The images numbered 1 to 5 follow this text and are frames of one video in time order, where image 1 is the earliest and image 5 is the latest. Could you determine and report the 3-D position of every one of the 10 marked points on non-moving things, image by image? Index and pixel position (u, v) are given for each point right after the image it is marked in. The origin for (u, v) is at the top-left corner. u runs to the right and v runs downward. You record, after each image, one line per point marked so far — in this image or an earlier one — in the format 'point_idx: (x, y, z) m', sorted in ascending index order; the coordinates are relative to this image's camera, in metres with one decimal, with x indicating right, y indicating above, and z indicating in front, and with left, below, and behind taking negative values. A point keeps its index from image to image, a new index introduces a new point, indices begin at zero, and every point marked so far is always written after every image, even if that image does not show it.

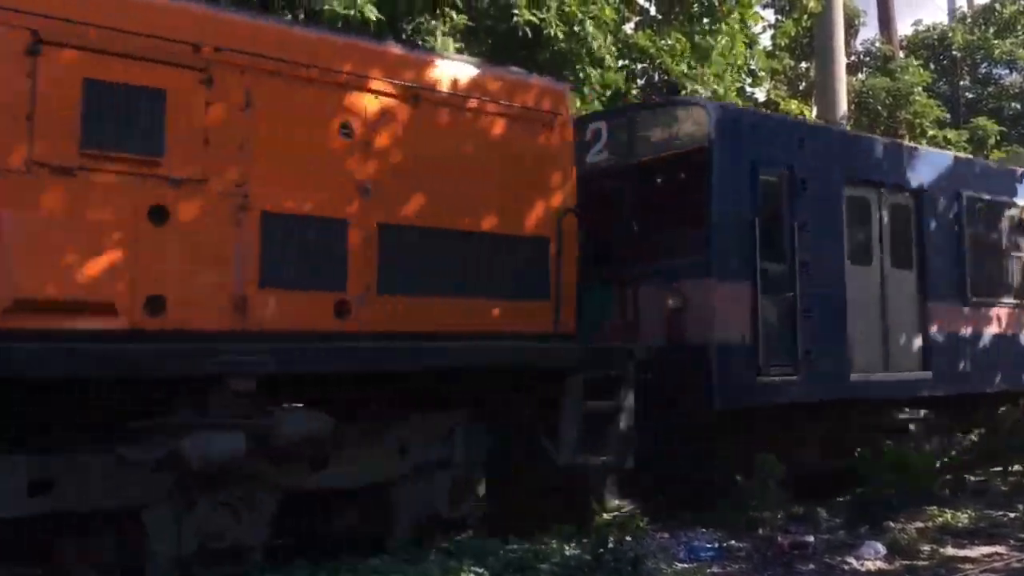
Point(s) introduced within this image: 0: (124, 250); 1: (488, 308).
0: (-1.0, +0.1, +2.2) m
1: (-0.1, -0.1, +2.9) m
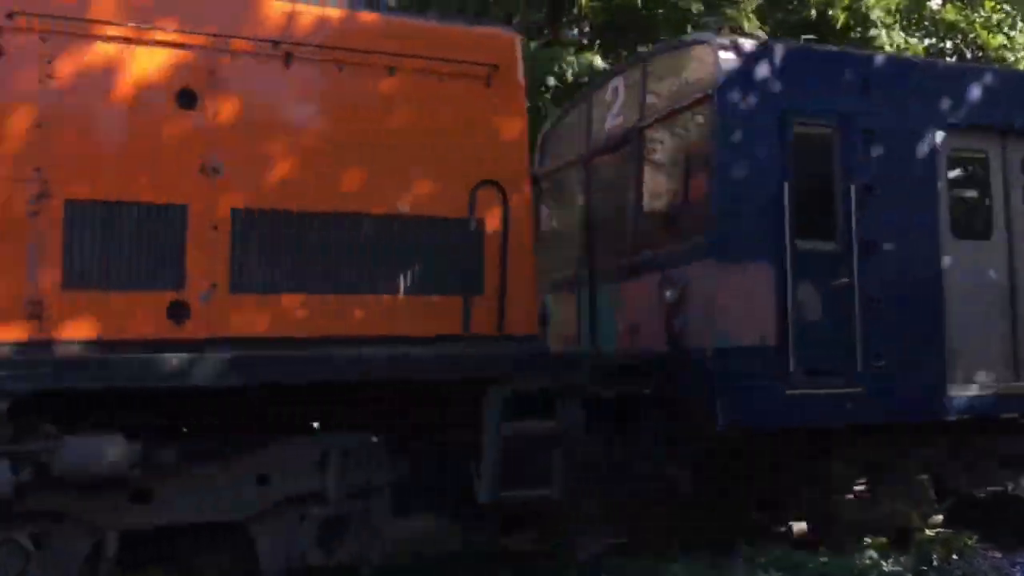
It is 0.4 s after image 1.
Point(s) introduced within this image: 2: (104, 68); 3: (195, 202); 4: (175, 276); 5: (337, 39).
0: (-1.4, +0.1, +2.0) m
1: (-0.4, 0.0, +2.4) m
2: (-1.0, +0.6, +2.2) m
3: (-0.8, +0.2, +2.3) m
4: (-0.8, 0.0, +2.2) m
5: (-0.5, +0.7, +2.4) m
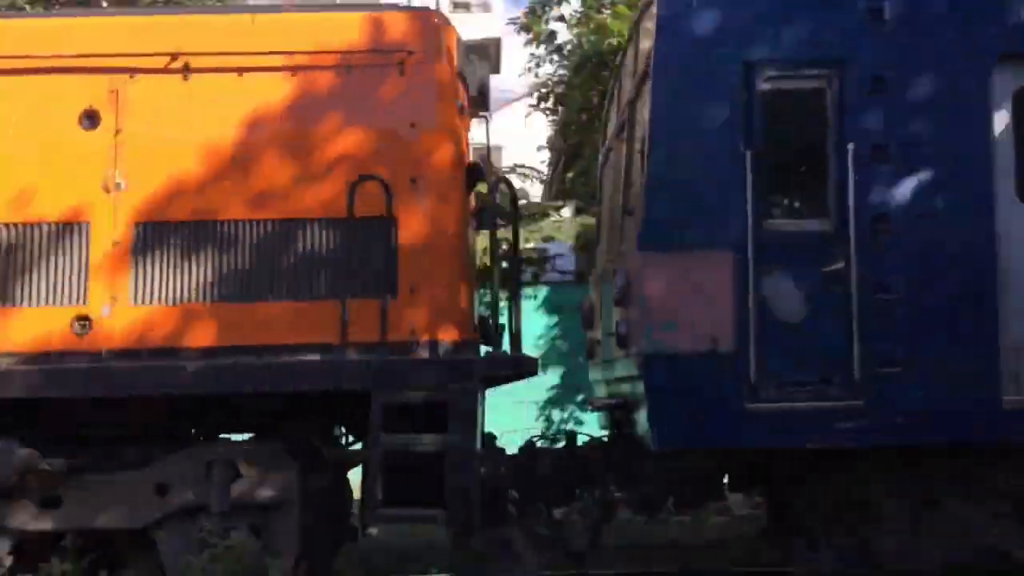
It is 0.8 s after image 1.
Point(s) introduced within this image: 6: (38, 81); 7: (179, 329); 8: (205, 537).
0: (-1.7, 0.0, +2.3) m
1: (-0.6, -0.1, +2.3) m
2: (-1.3, +0.5, +2.4) m
3: (-1.1, +0.2, +2.3) m
4: (-1.1, 0.0, +2.3) m
5: (-0.7, +0.7, +2.4) m
6: (-1.2, +0.5, +2.4) m
7: (-0.9, -0.1, +2.3) m
8: (-0.8, -0.6, +2.3) m
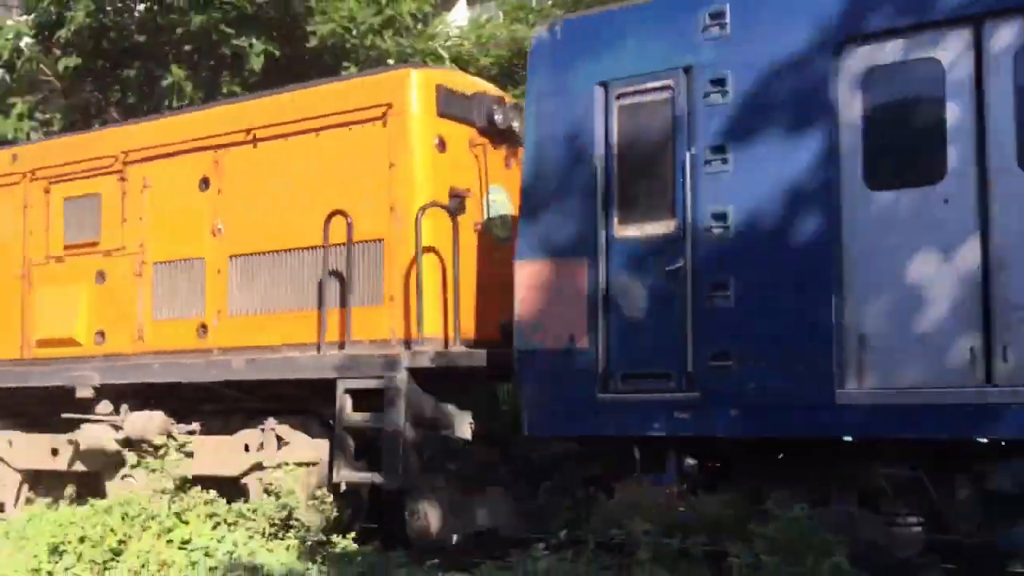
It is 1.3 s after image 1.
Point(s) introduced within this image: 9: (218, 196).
0: (-1.7, 0.0, +3.6) m
1: (-0.7, -0.1, +3.1) m
2: (-1.3, +0.4, +3.5) m
3: (-1.1, +0.1, +3.3) m
4: (-1.2, -0.1, +3.3) m
5: (-0.8, +0.6, +3.2) m
6: (-1.3, +0.5, +3.4) m
7: (-0.9, -0.2, +3.2) m
8: (-0.9, -0.7, +3.1) m
9: (-1.1, +0.3, +3.3) m
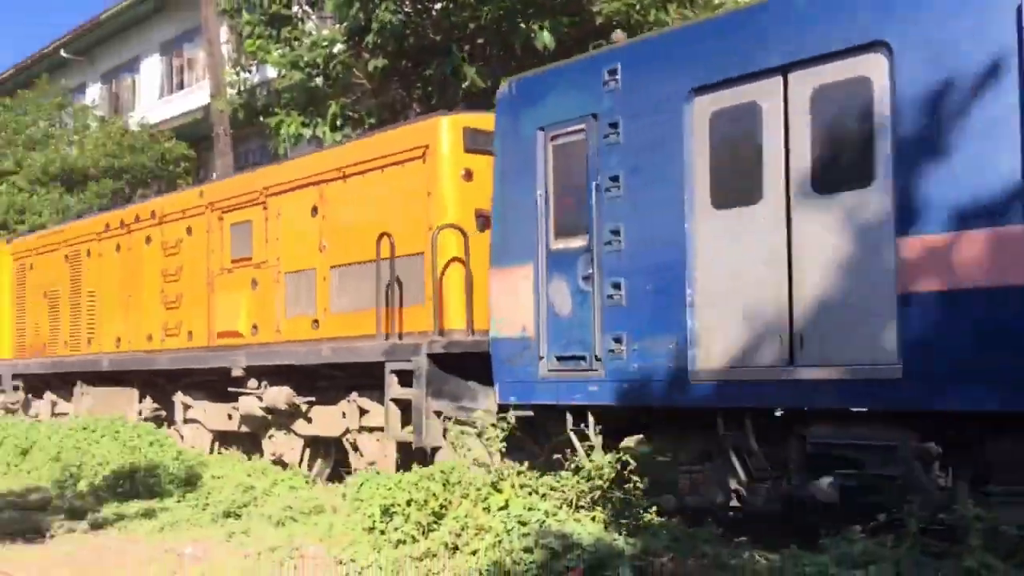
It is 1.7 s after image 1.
0: (-1.4, -0.1, +4.8) m
1: (-0.6, -0.1, +4.0) m
2: (-1.1, +0.4, +4.5) m
3: (-0.9, +0.1, +4.3) m
4: (-1.0, -0.1, +4.4) m
5: (-0.7, +0.6, +4.1) m
6: (-1.1, +0.5, +4.5) m
7: (-0.8, -0.2, +4.2) m
8: (-0.7, -0.7, +4.1) m
9: (-0.9, +0.3, +4.3) m
